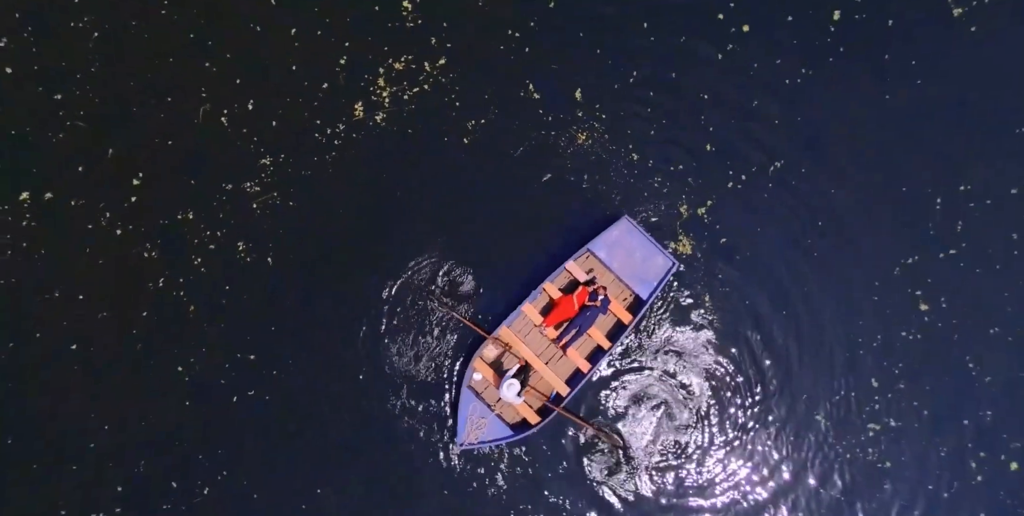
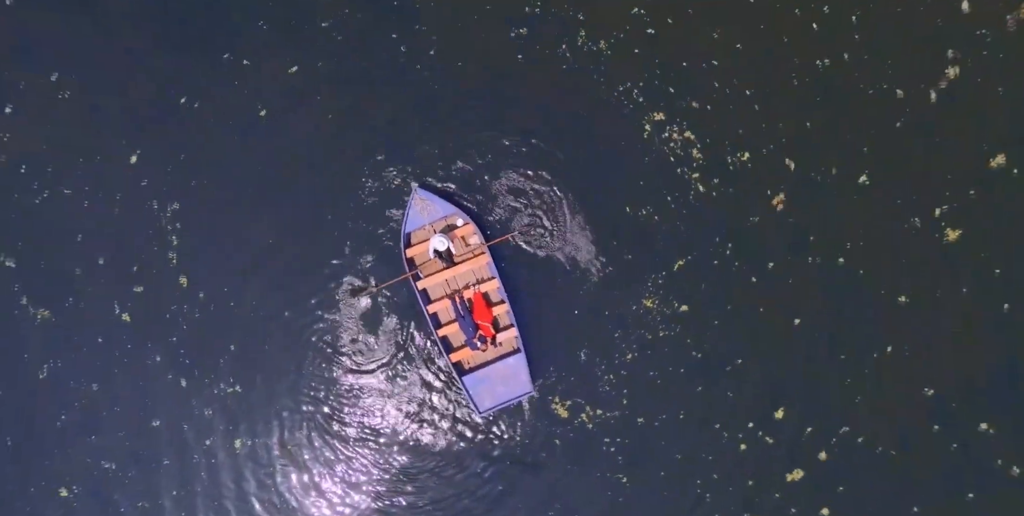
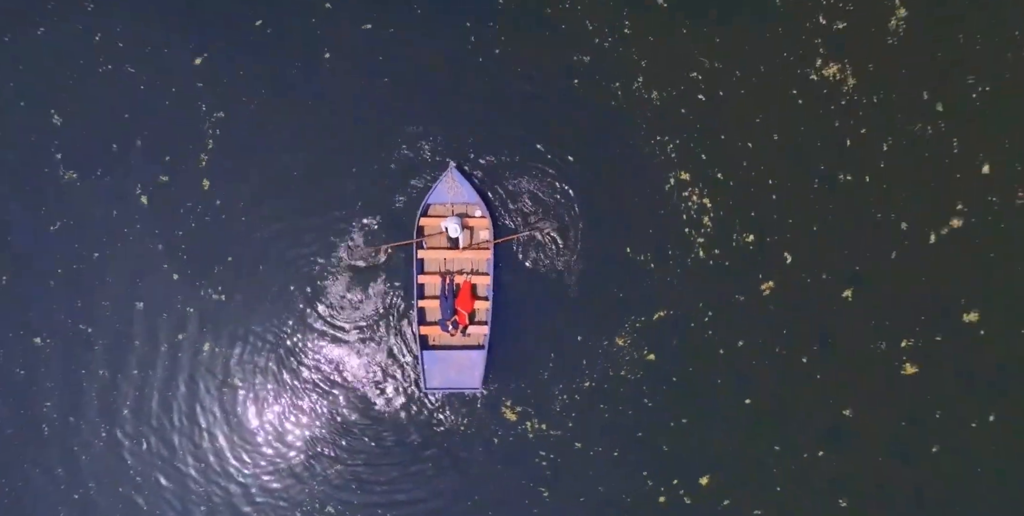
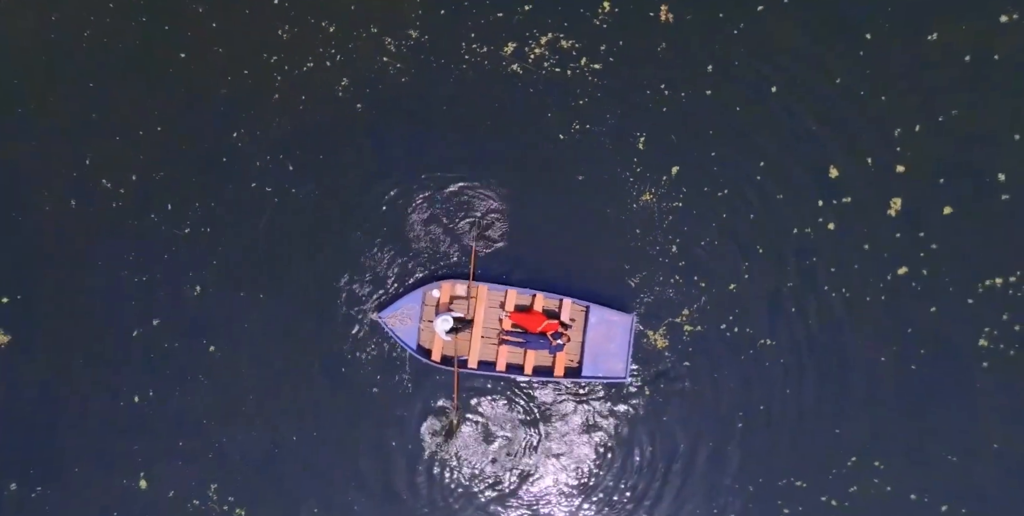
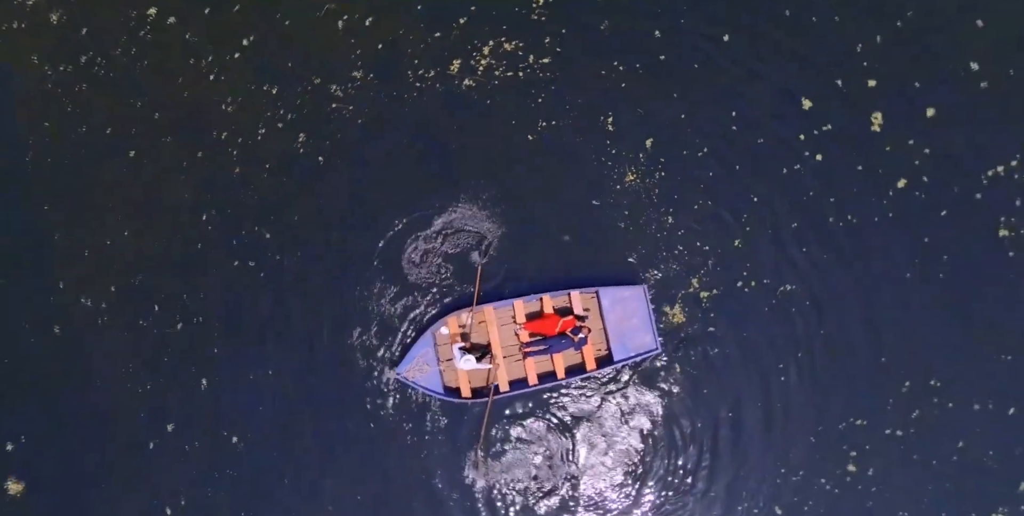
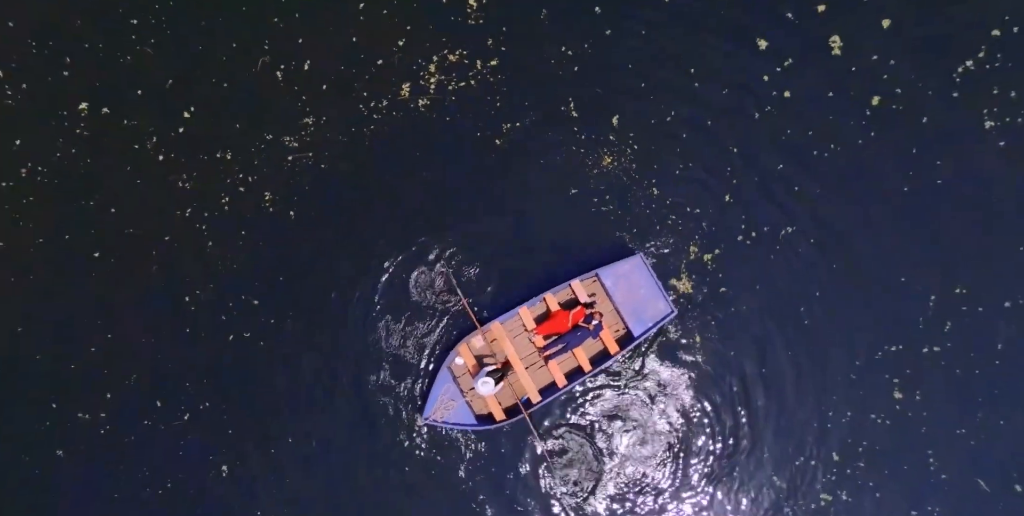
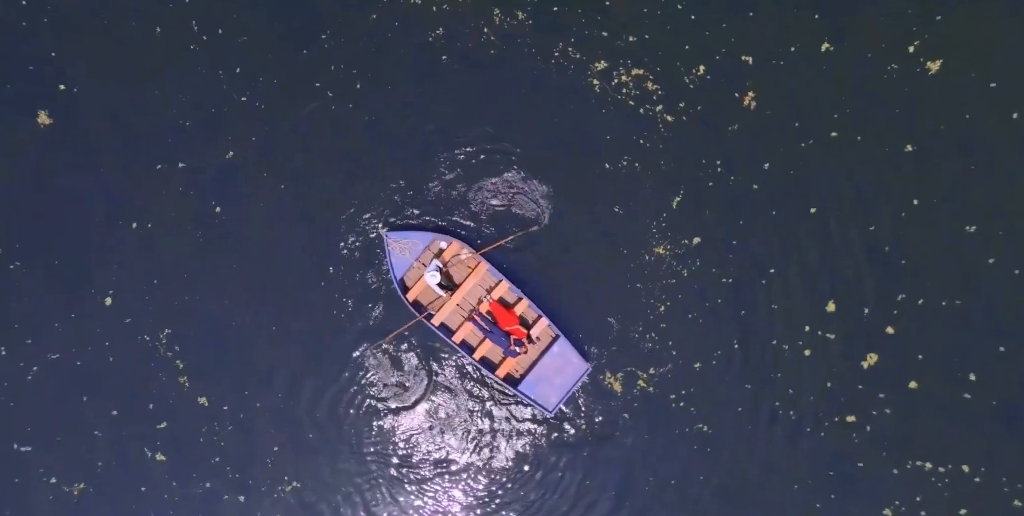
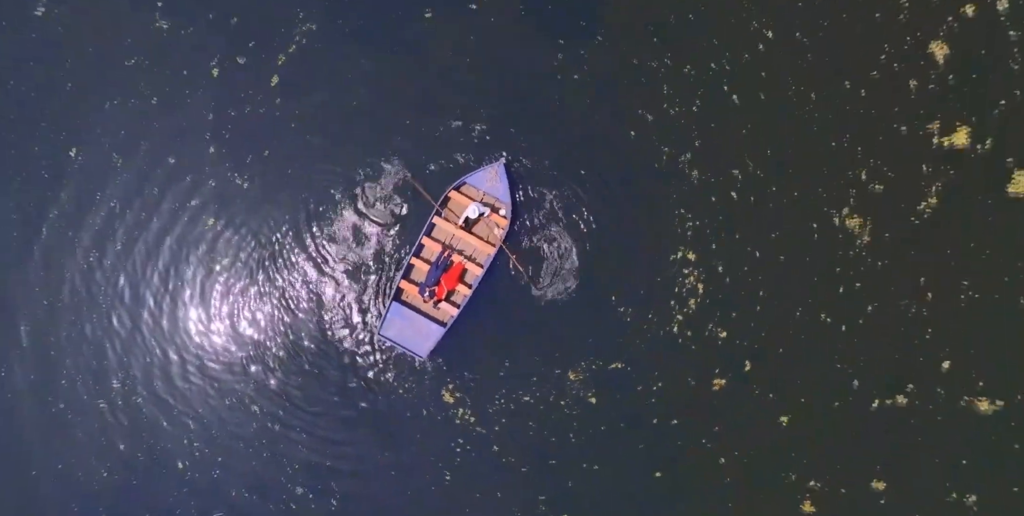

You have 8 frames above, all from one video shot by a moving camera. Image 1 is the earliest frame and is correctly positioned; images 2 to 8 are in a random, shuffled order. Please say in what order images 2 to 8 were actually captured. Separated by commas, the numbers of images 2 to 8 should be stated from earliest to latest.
6, 5, 4, 7, 2, 3, 8
